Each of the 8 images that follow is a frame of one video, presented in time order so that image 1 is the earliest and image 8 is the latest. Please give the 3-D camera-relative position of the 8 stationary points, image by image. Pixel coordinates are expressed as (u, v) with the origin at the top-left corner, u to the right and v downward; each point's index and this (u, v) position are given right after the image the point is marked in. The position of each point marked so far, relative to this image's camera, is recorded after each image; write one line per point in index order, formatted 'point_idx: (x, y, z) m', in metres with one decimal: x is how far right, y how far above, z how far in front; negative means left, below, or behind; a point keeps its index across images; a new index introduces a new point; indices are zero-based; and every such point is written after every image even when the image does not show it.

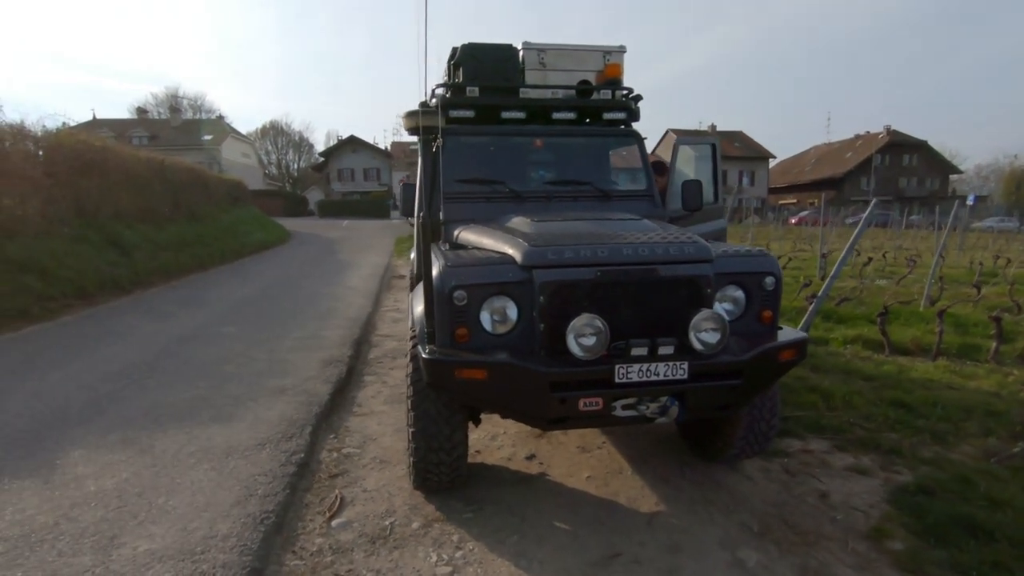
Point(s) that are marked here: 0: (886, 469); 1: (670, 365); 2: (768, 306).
0: (+2.7, -1.3, +3.8) m
1: (+0.8, -0.4, +2.8) m
2: (+1.5, -0.1, +3.3) m
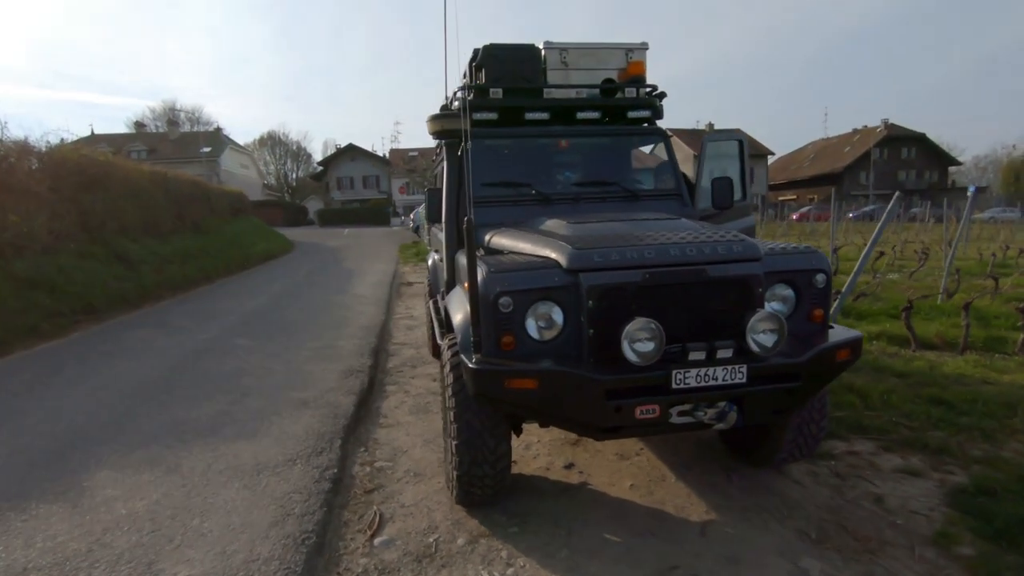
0: (+3.0, -1.2, +3.7) m
1: (+1.1, -0.4, +2.7) m
2: (+1.8, -0.1, +3.2) m
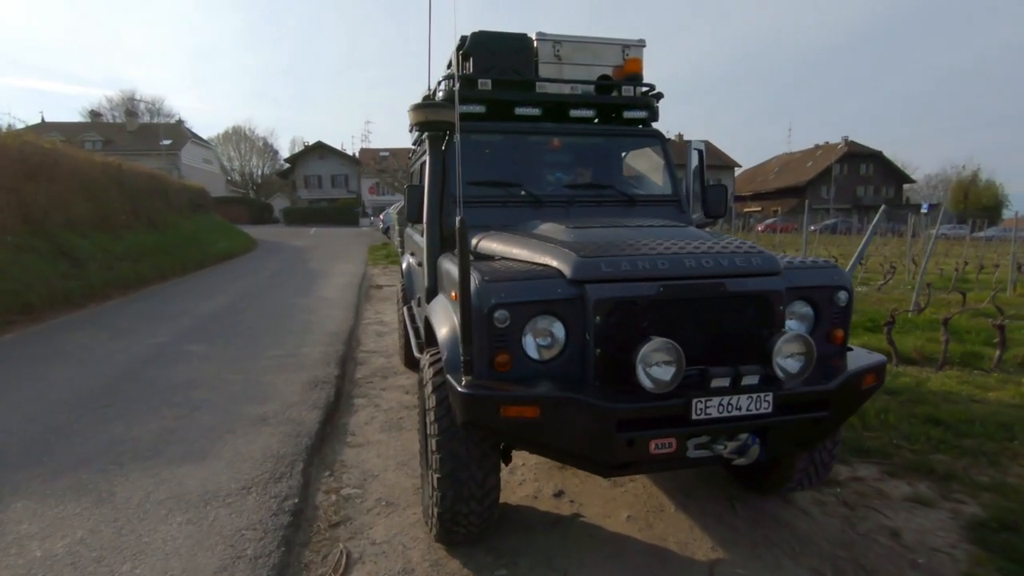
0: (+2.9, -1.4, +3.5) m
1: (+1.1, -0.5, +2.4) m
2: (+1.7, -0.2, +2.9) m
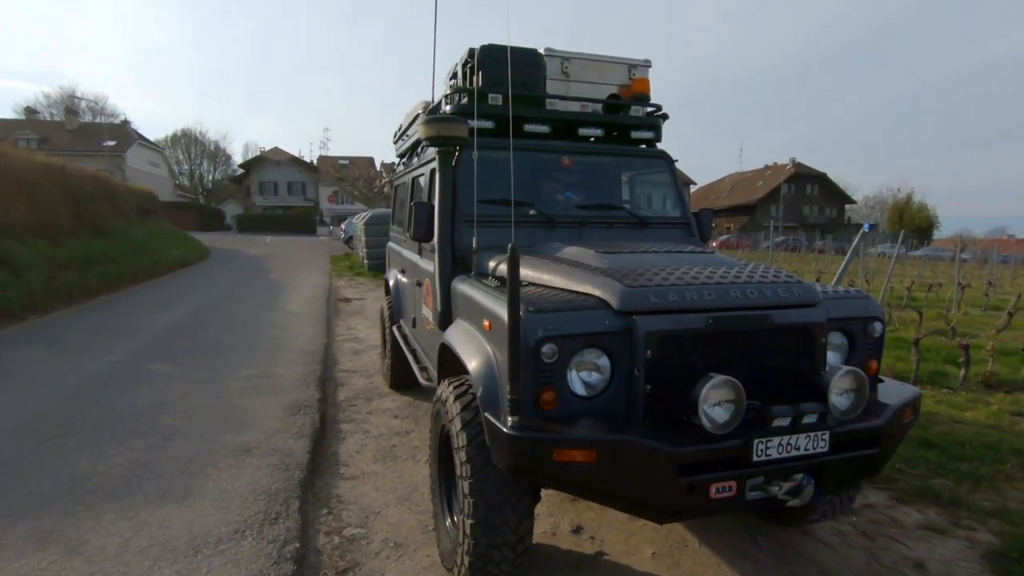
0: (+3.0, -1.6, +3.6) m
1: (+1.3, -0.6, +2.3) m
2: (+1.9, -0.4, +2.9) m
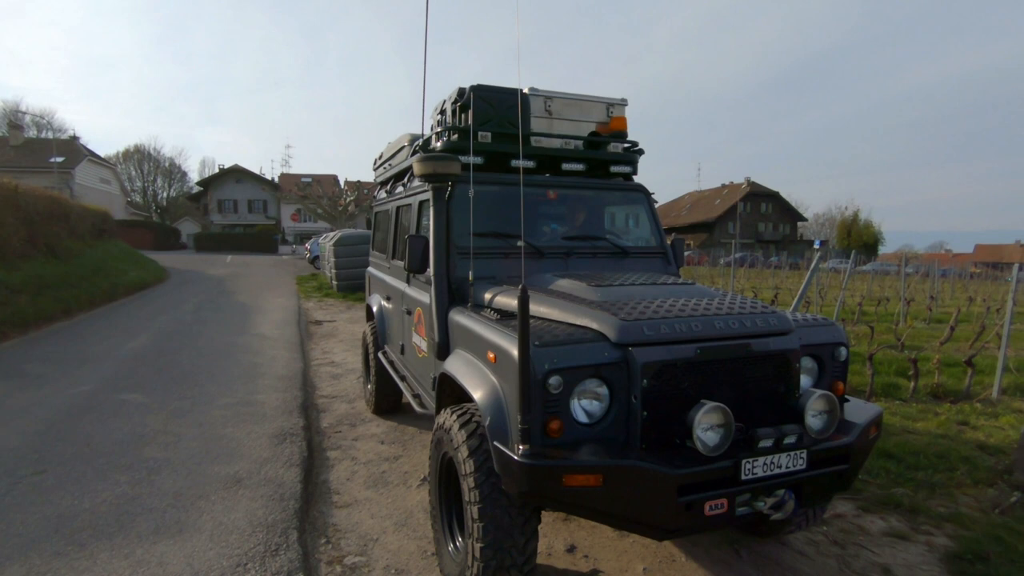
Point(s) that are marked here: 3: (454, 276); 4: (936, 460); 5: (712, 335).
0: (+2.9, -1.7, +3.9) m
1: (+1.3, -0.8, +2.5) m
2: (+1.9, -0.5, +3.1) m
3: (-0.4, +0.1, +3.9) m
4: (+3.9, -1.6, +5.0) m
5: (+1.0, -0.2, +2.7) m
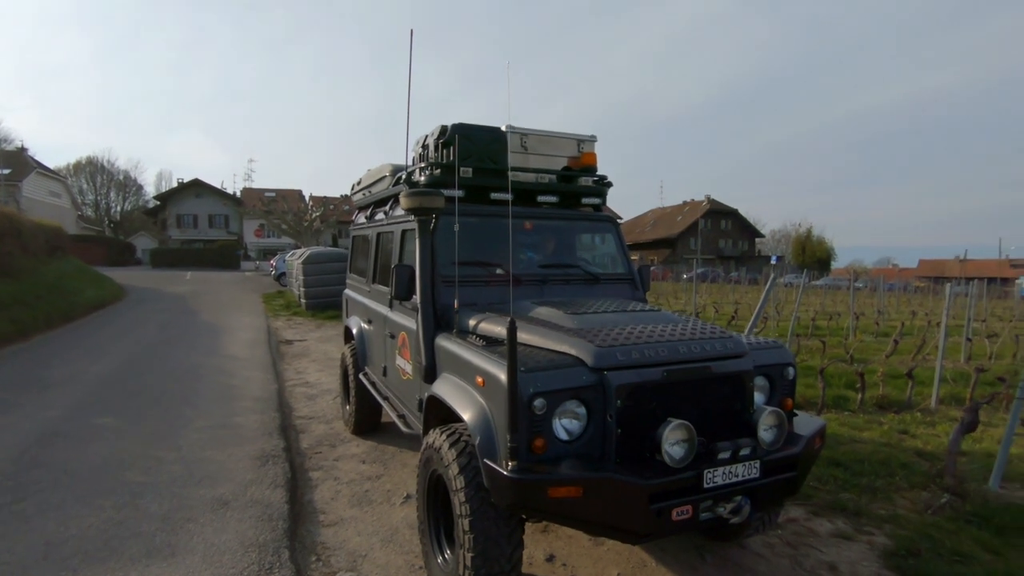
0: (+2.8, -1.9, +4.3) m
1: (+1.3, -0.9, +2.9) m
2: (+1.8, -0.7, +3.5) m
3: (-0.6, -0.1, +4.2) m
4: (+3.7, -1.8, +5.5) m
5: (+0.9, -0.4, +3.0) m
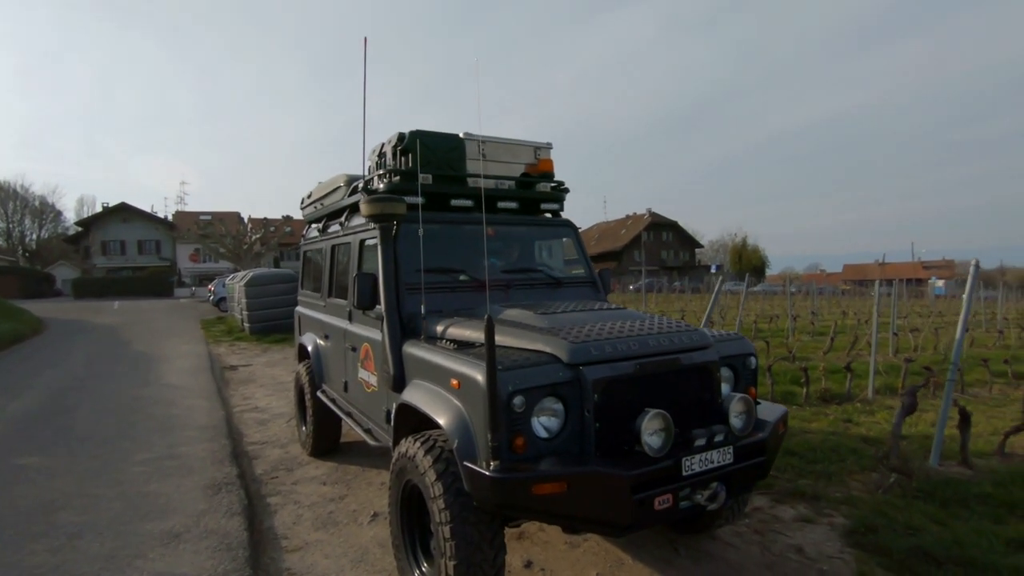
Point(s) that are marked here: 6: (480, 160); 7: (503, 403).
0: (+2.6, -1.9, +4.5) m
1: (+1.1, -0.9, +3.0) m
2: (+1.6, -0.6, +3.7) m
3: (-0.8, -0.2, +4.1) m
4: (+3.4, -1.7, +5.7) m
5: (+0.8, -0.4, +3.1) m
6: (-0.3, +1.2, +5.1) m
7: (-0.1, -0.6, +2.7) m
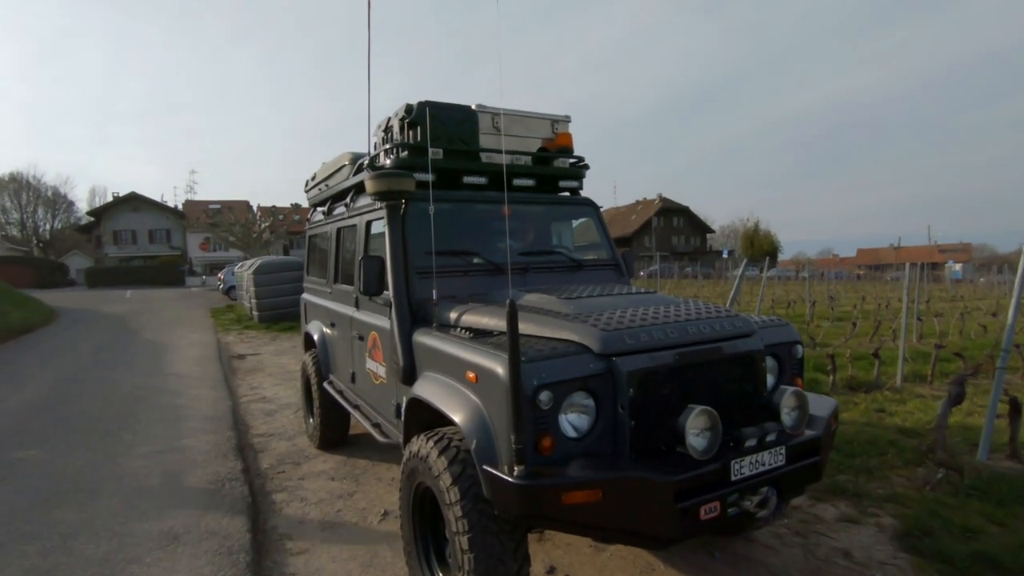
0: (+2.7, -1.7, +4.1) m
1: (+1.3, -0.8, +2.6) m
2: (+1.7, -0.5, +3.3) m
3: (-0.7, -0.1, +3.8) m
4: (+3.5, -1.6, +5.4) m
5: (+0.9, -0.3, +2.7) m
6: (-0.2, +1.3, +4.7) m
7: (+0.1, -0.5, +2.4) m
